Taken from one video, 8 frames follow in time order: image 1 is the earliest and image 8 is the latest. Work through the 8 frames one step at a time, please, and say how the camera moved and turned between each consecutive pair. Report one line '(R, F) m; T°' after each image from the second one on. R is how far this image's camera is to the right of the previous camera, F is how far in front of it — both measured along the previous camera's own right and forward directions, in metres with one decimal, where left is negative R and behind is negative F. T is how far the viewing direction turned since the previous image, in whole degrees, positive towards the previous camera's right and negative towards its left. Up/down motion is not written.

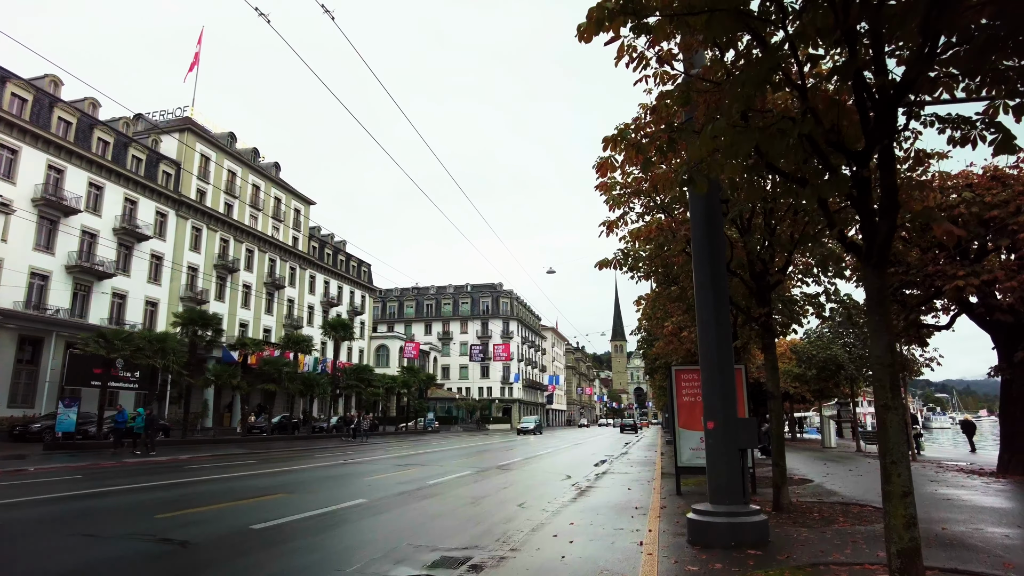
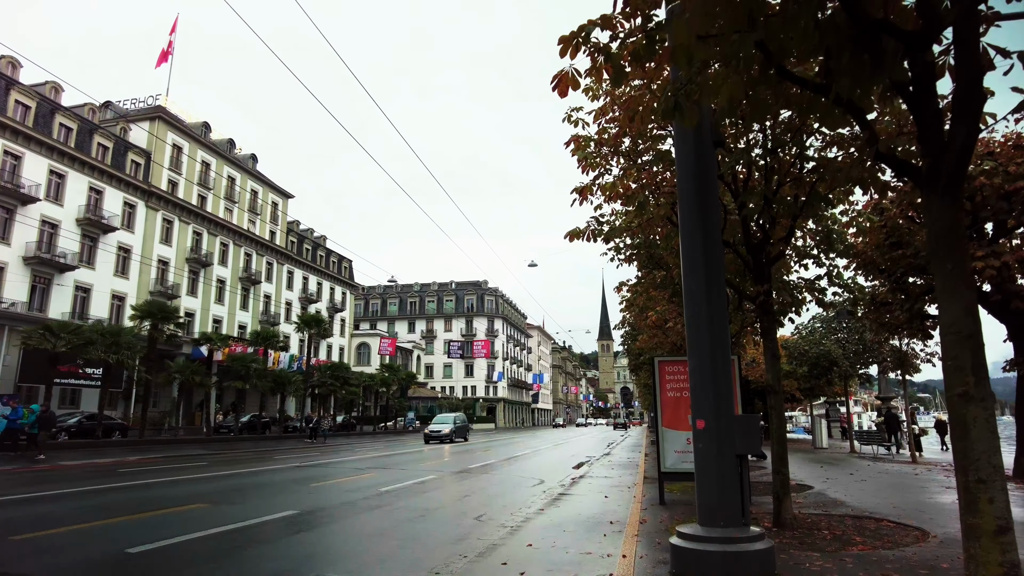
(+0.4, +1.6) m; +1°
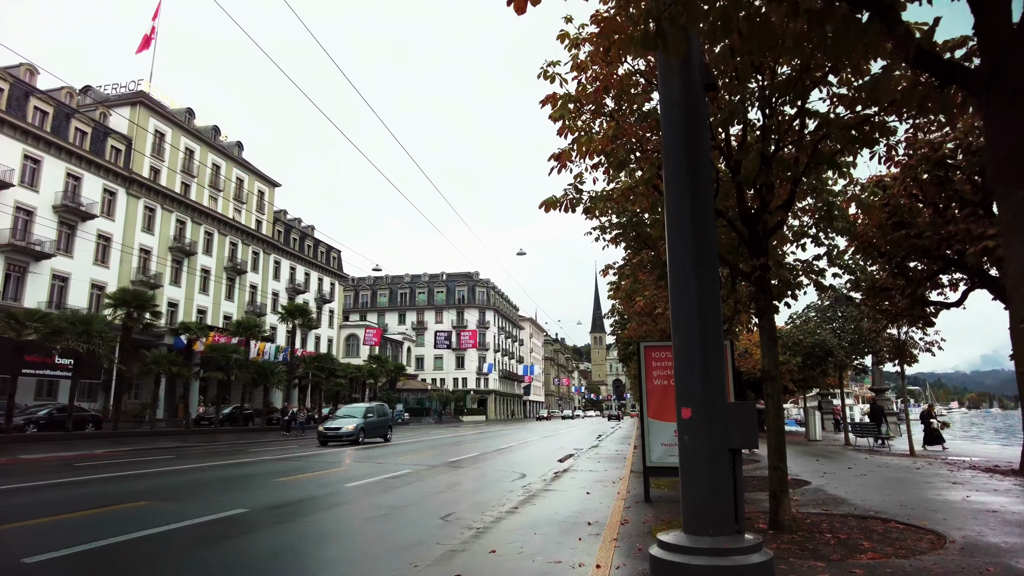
(+0.3, +0.9) m; +1°
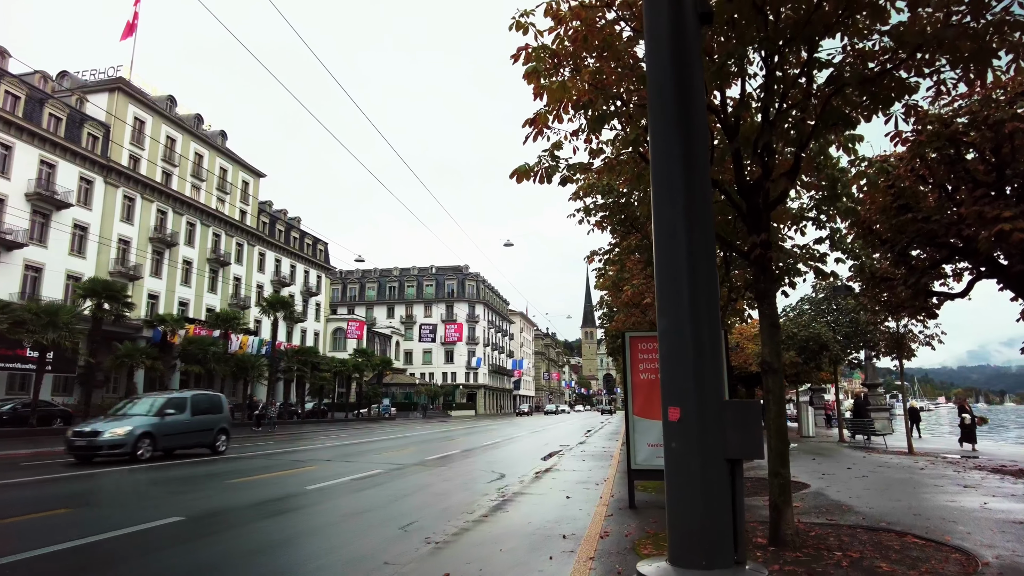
(+0.3, +1.0) m; +1°
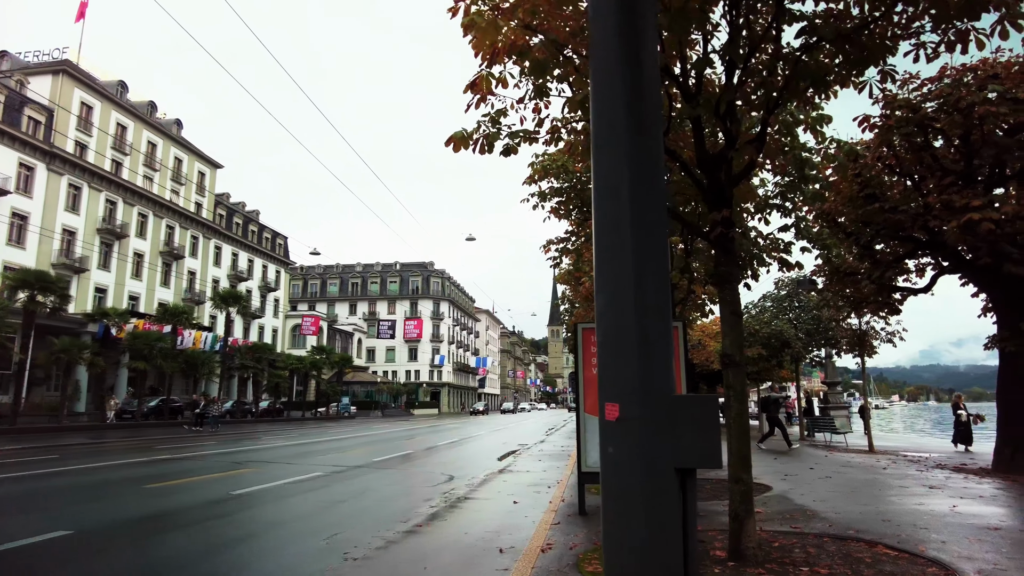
(+0.3, +0.8) m; +3°
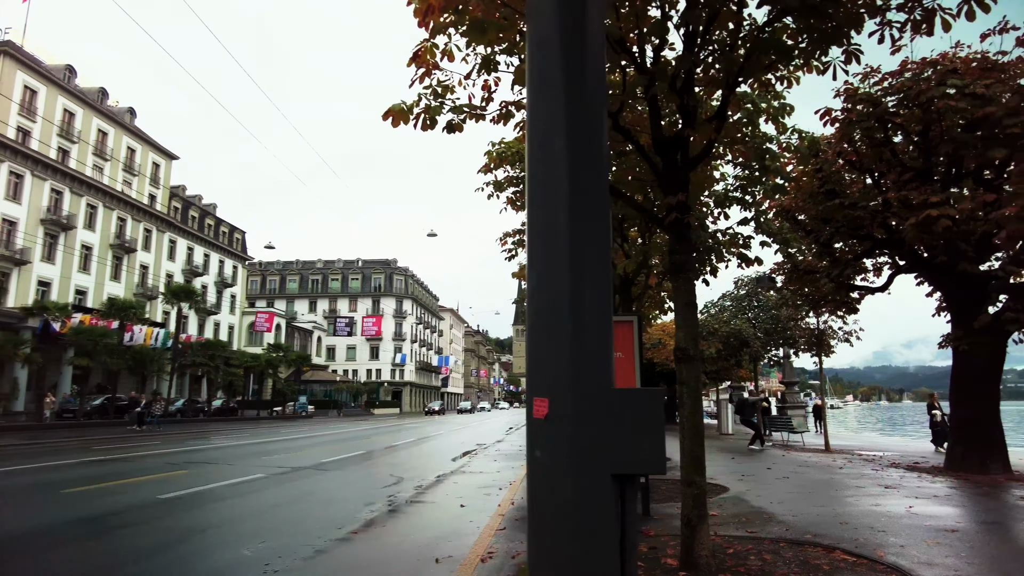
(+0.2, +0.5) m; +3°
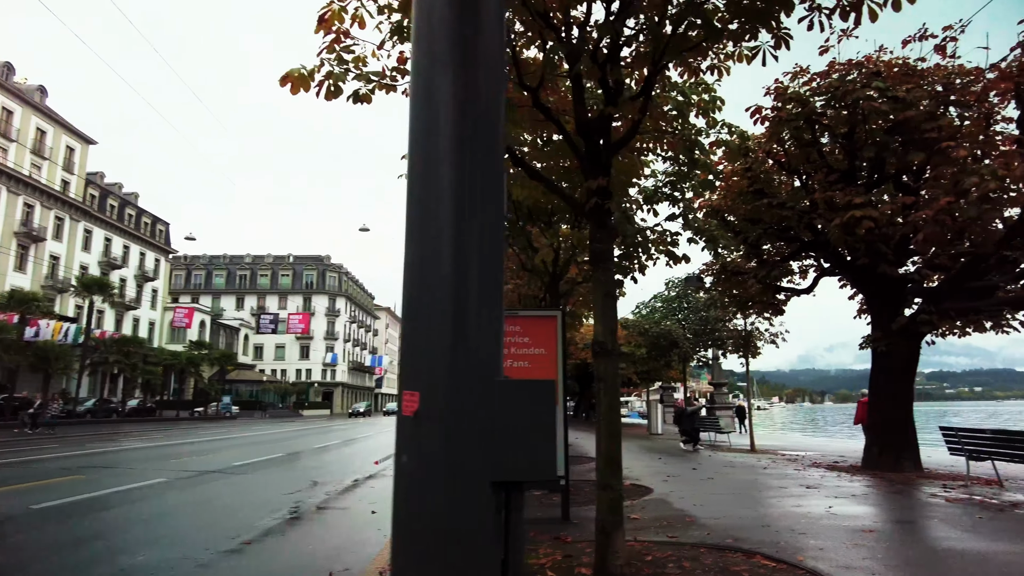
(+0.2, +0.4) m; +5°
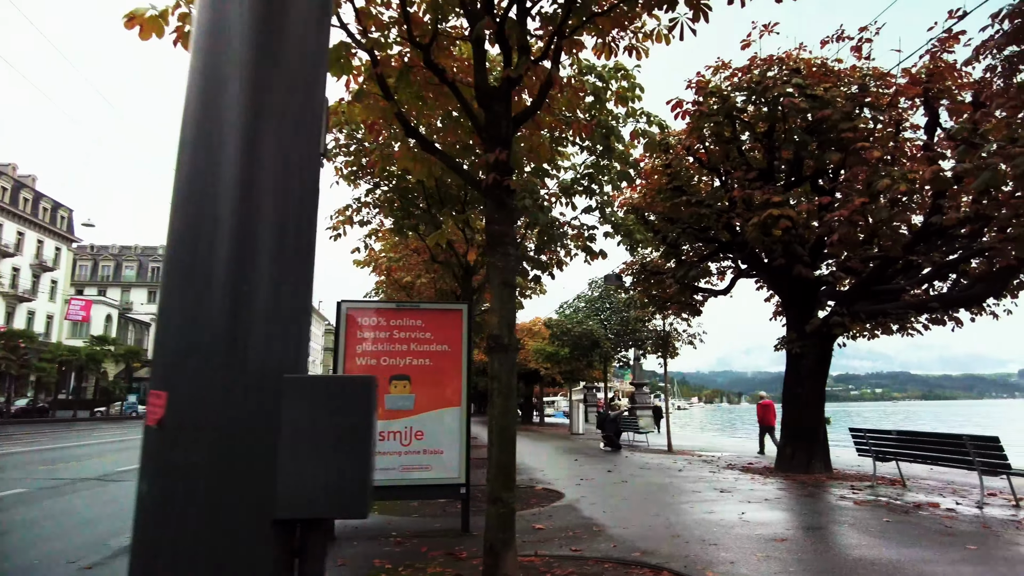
(+0.3, +0.6) m; +6°
